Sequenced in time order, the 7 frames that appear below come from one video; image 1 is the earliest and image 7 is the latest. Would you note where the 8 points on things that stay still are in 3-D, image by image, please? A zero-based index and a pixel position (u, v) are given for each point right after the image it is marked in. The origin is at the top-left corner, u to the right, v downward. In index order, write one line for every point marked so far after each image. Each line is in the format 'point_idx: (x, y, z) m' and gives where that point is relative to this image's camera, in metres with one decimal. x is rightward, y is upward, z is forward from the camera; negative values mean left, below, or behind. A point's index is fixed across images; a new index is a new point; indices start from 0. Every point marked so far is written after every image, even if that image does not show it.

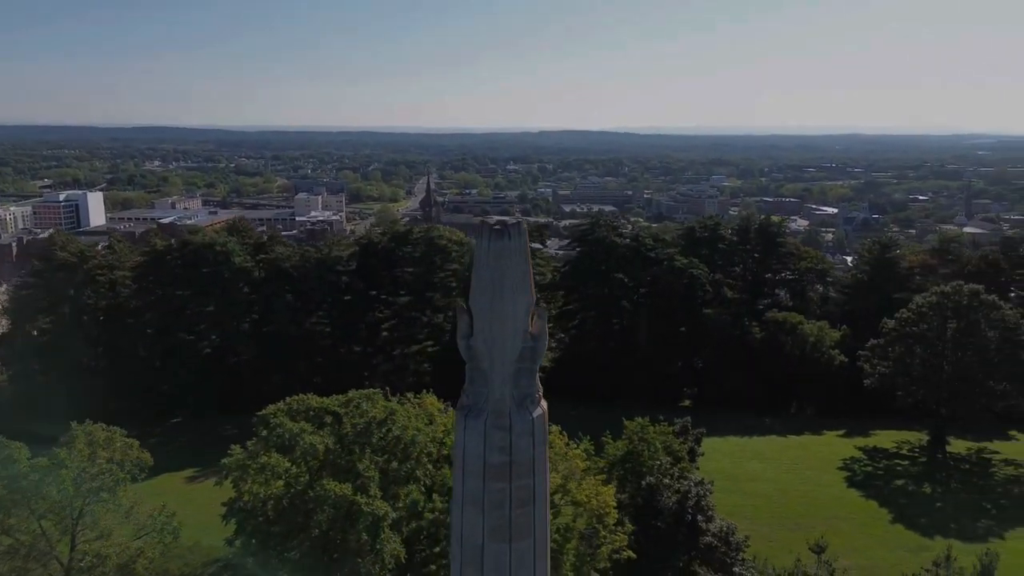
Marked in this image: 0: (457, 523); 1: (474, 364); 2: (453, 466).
0: (-0.6, -2.5, +7.6) m
1: (-0.5, -0.8, +7.4) m
2: (-0.7, -1.9, +7.5) m
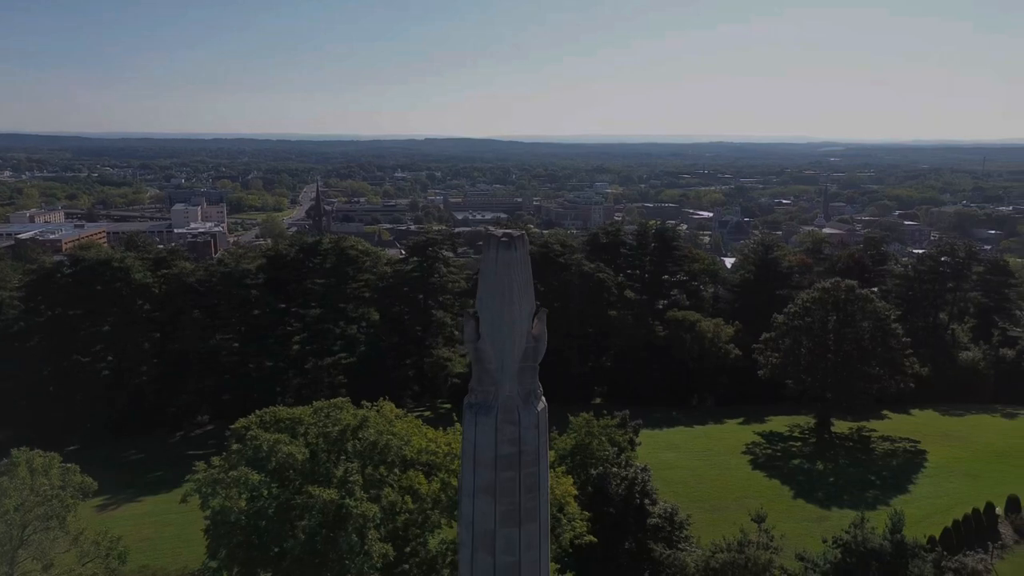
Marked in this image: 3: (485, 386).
0: (-0.5, -2.6, +8.2) m
1: (-0.4, -0.9, +8.1) m
2: (-0.6, -1.9, +8.1) m
3: (-0.3, -1.1, +8.1) m
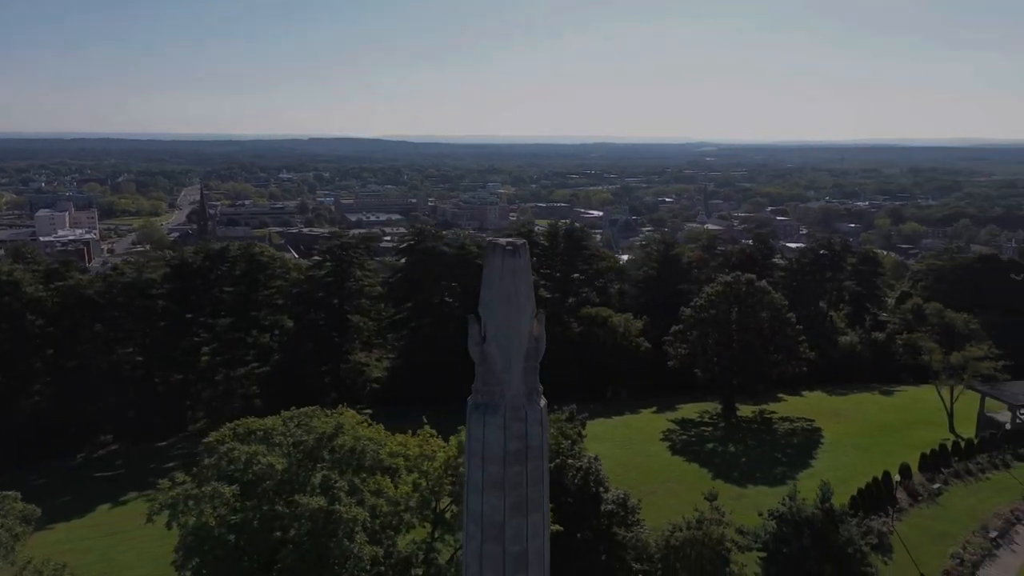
0: (-0.4, -2.7, +8.7) m
1: (-0.3, -0.9, +8.5) m
2: (-0.5, -2.0, +8.6) m
3: (-0.3, -1.2, +8.6) m
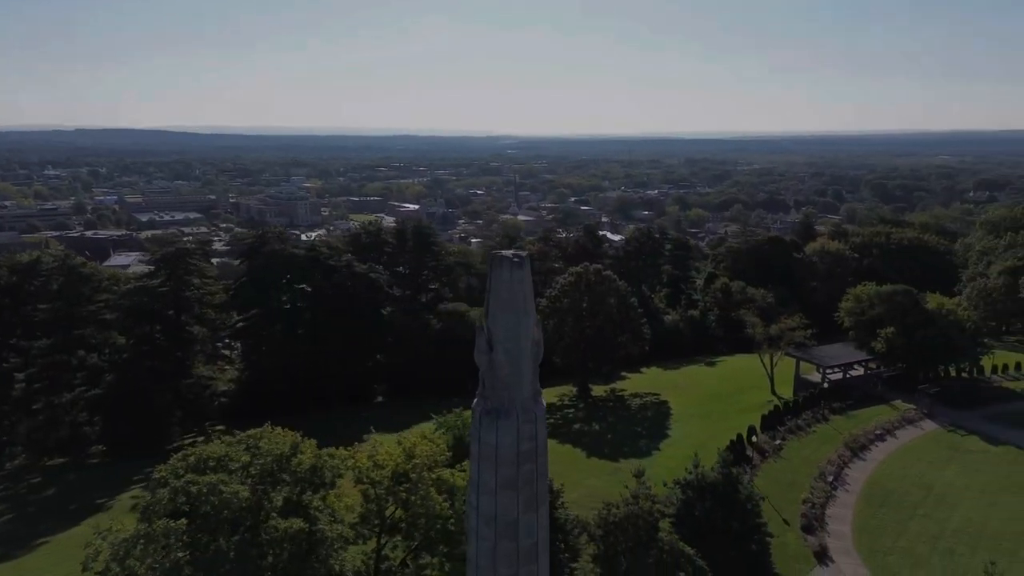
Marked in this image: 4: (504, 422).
0: (-0.3, -2.8, +9.3) m
1: (-0.2, -1.0, +9.1) m
2: (-0.3, -2.1, +9.2) m
3: (-0.1, -1.3, +9.1) m
4: (-0.1, -1.6, +9.0) m
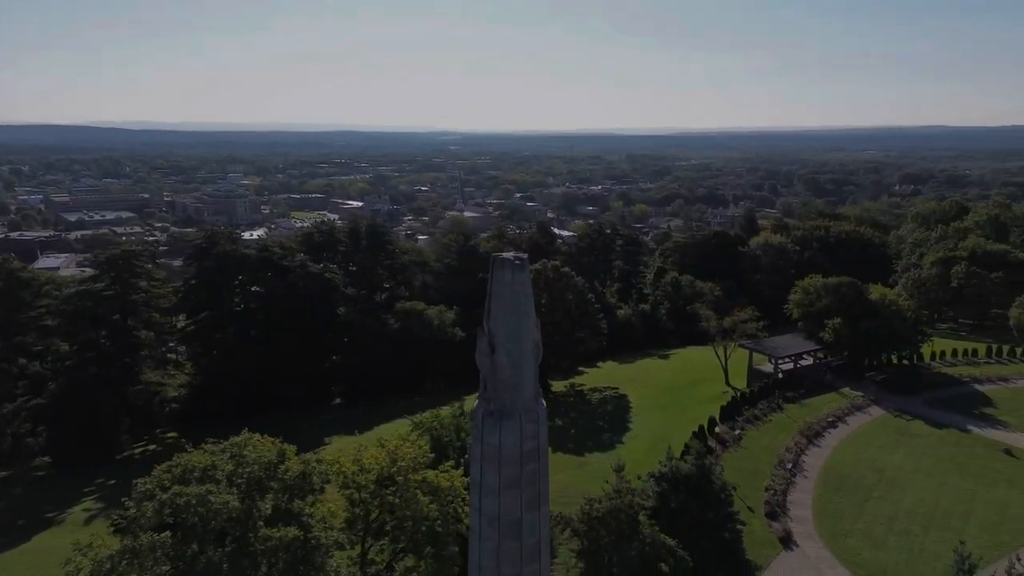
0: (-0.2, -2.8, +9.3) m
1: (-0.1, -1.1, +9.1) m
2: (-0.3, -2.2, +9.3) m
3: (0.0, -1.3, +9.2) m
4: (-0.1, -1.7, +9.1) m
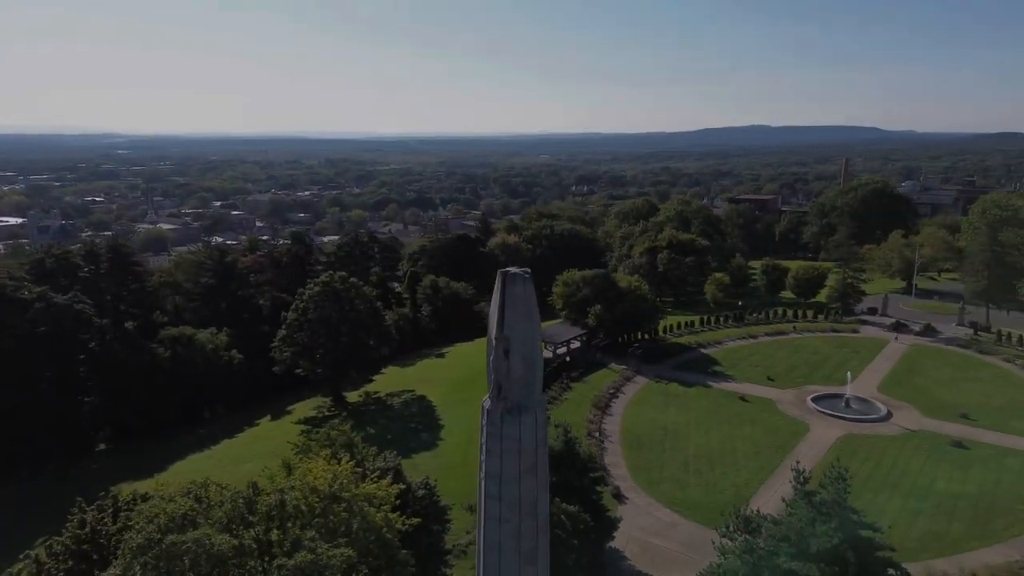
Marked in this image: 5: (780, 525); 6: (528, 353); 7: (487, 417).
0: (0.0, -3.0, +10.6) m
1: (+0.1, -1.2, +10.4) m
2: (0.0, -2.3, +10.5) m
3: (+0.1, -1.5, +10.5) m
4: (+0.2, -1.8, +10.4) m
5: (+5.6, -4.9, +15.2) m
6: (+0.3, -0.9, +10.5) m
7: (-0.3, -1.8, +10.6) m
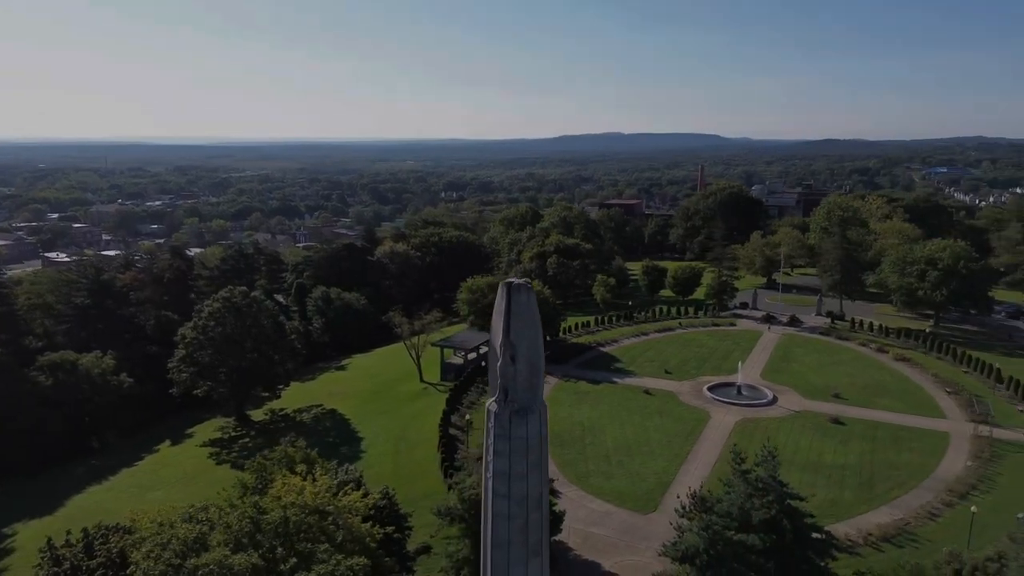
0: (+0.2, -3.1, +11.3) m
1: (+0.1, -1.4, +11.2) m
2: (+0.1, -2.5, +11.2) m
3: (+0.2, -1.6, +11.2) m
4: (+0.3, -2.0, +11.1) m
5: (+4.8, -4.9, +16.8) m
6: (+0.3, -1.0, +11.2) m
7: (-0.2, -2.0, +11.2) m
